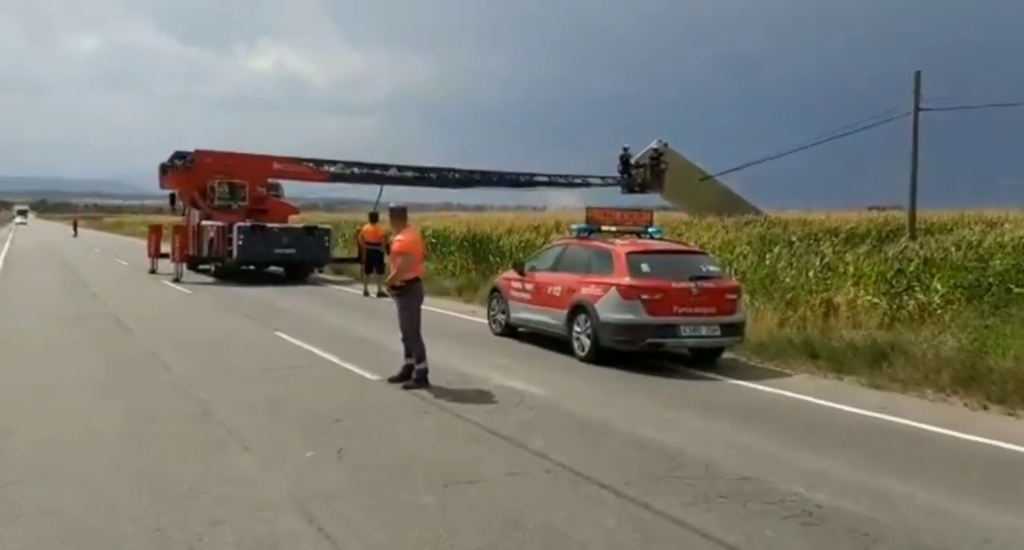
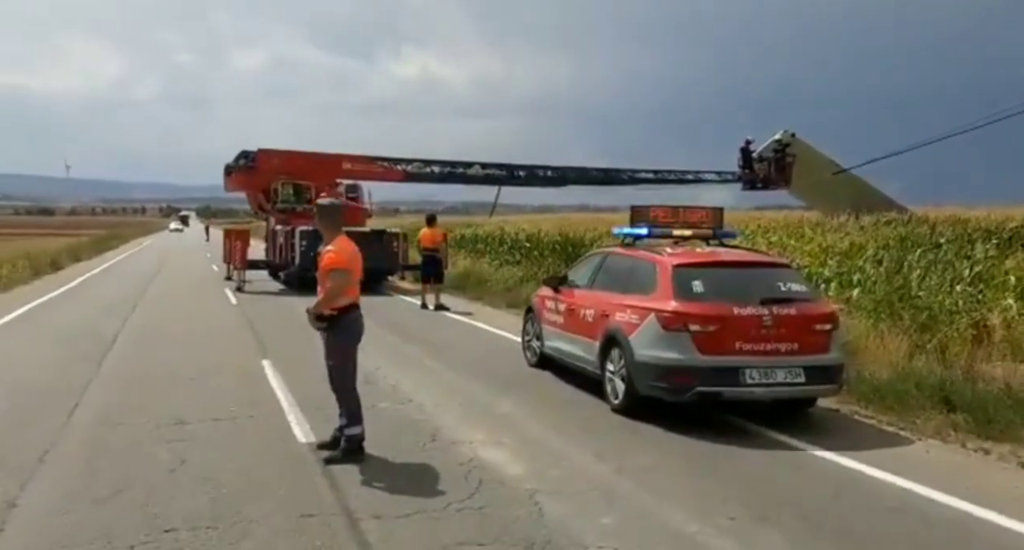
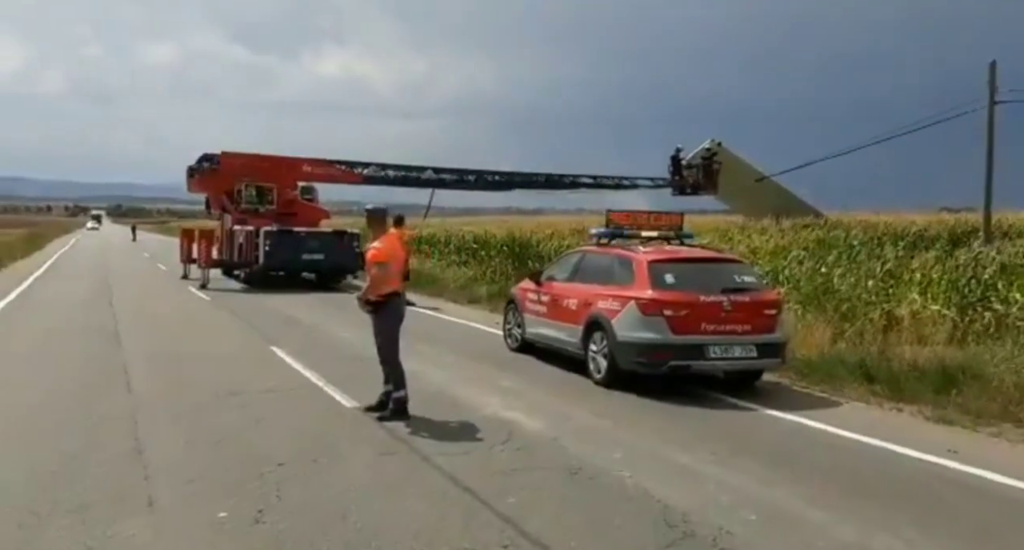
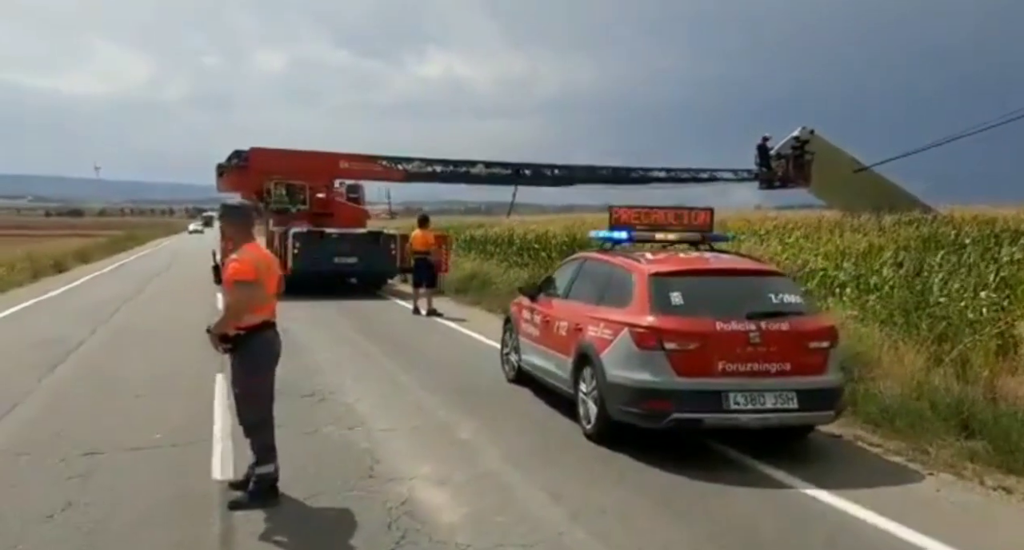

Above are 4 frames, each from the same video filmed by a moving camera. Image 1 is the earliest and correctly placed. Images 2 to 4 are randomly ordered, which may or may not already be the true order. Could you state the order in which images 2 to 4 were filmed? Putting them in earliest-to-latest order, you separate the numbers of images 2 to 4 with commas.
3, 2, 4
